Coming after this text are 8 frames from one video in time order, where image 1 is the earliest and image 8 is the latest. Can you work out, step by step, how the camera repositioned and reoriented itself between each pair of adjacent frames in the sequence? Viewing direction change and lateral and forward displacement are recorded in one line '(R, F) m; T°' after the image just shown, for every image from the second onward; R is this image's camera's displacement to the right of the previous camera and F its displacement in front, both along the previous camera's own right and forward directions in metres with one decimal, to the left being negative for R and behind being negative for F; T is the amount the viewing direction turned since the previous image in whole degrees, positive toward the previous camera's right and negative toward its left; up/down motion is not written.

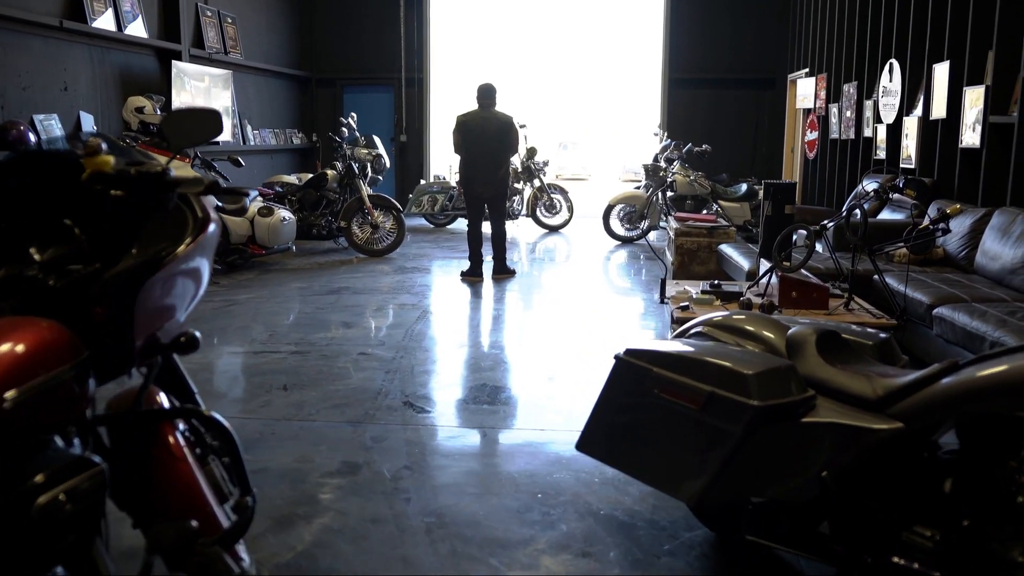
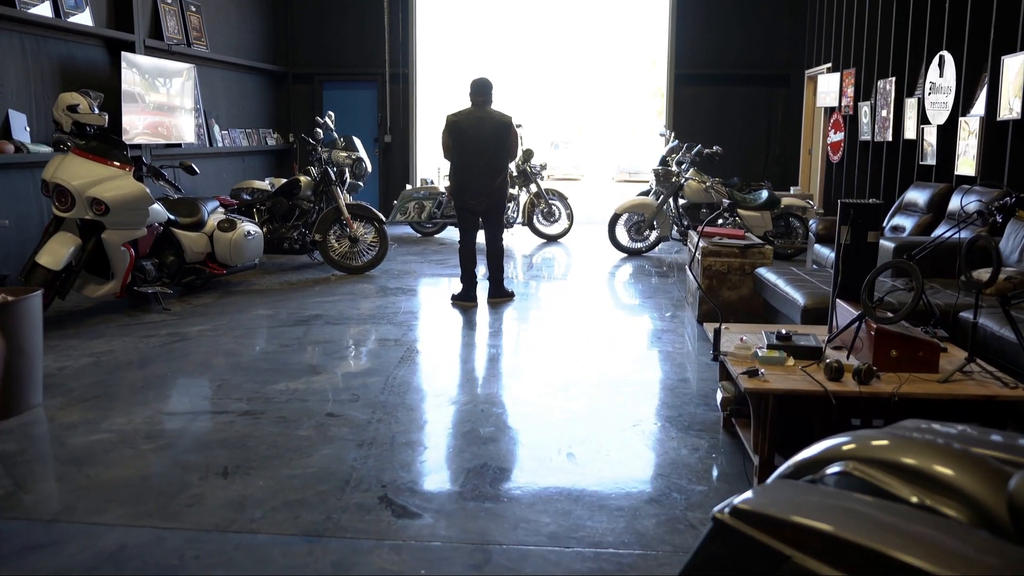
(-0.1, +0.8) m; +1°
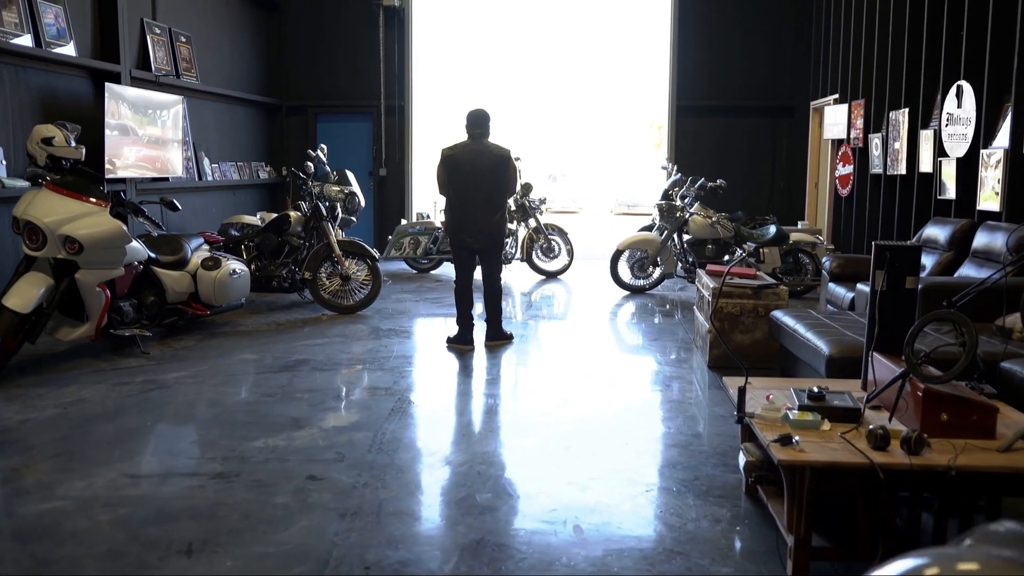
(0.0, +0.3) m; 0°
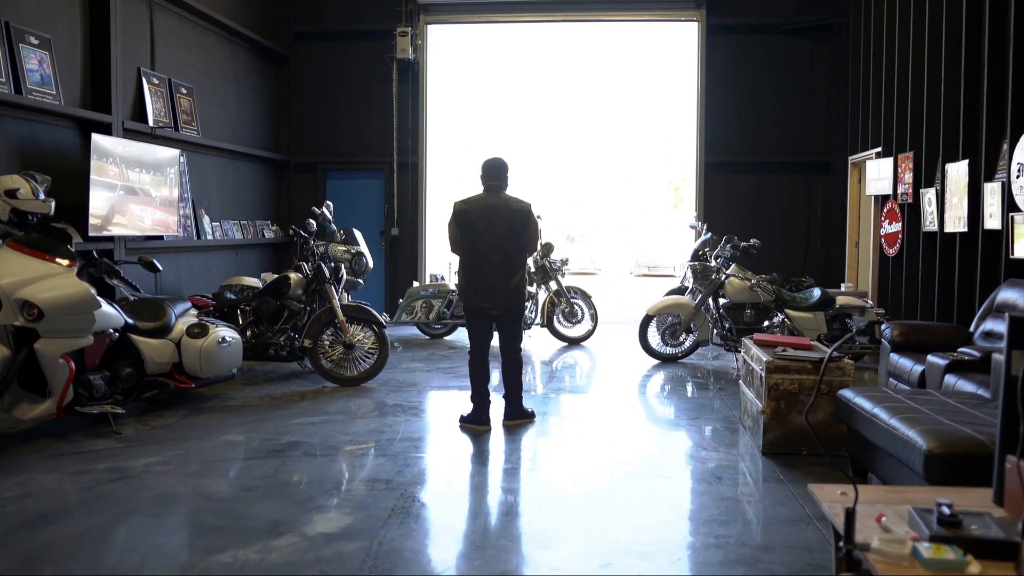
(0.0, +0.5) m; -1°
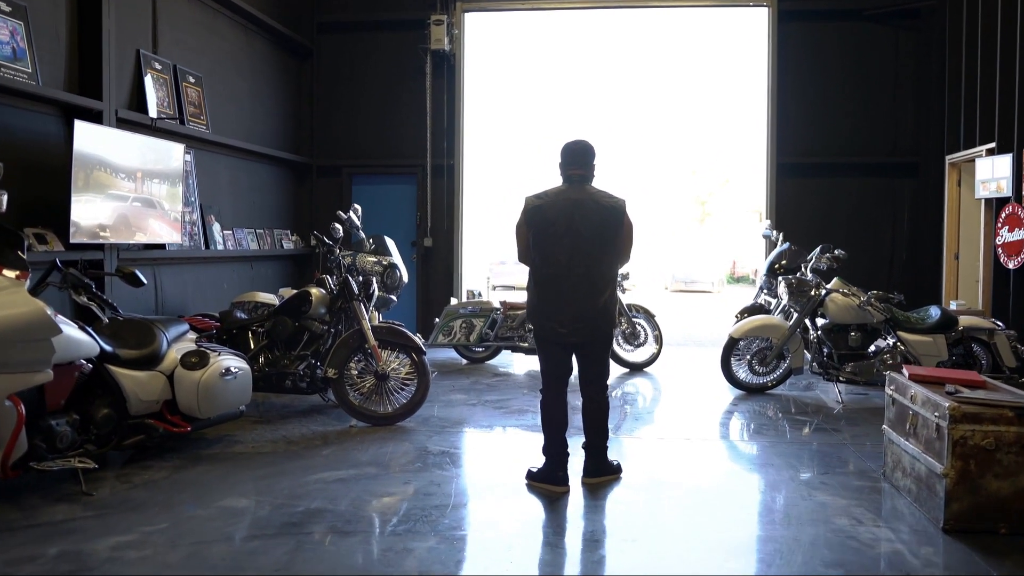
(-0.2, +0.9) m; -1°
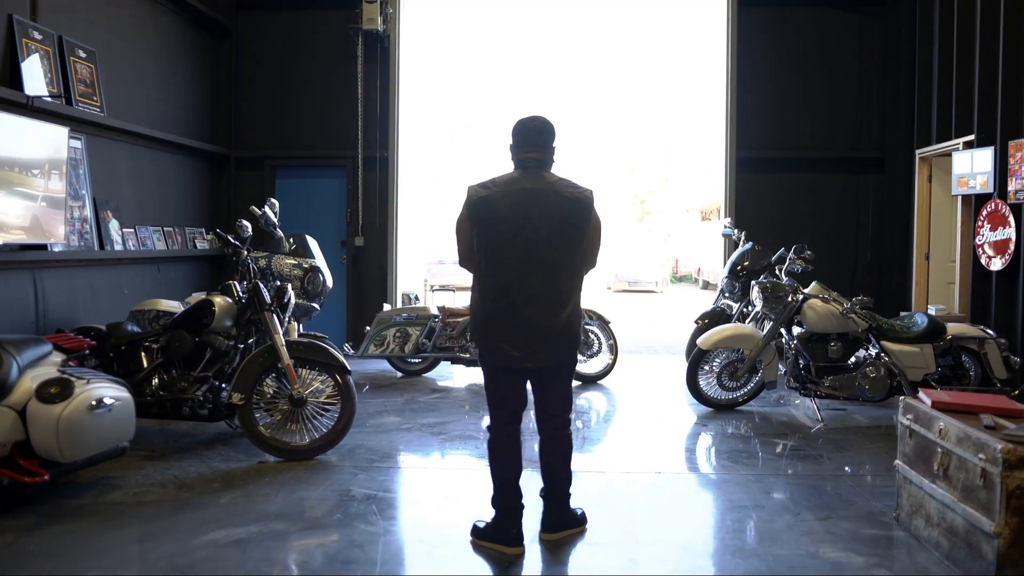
(0.0, +0.6) m; +4°
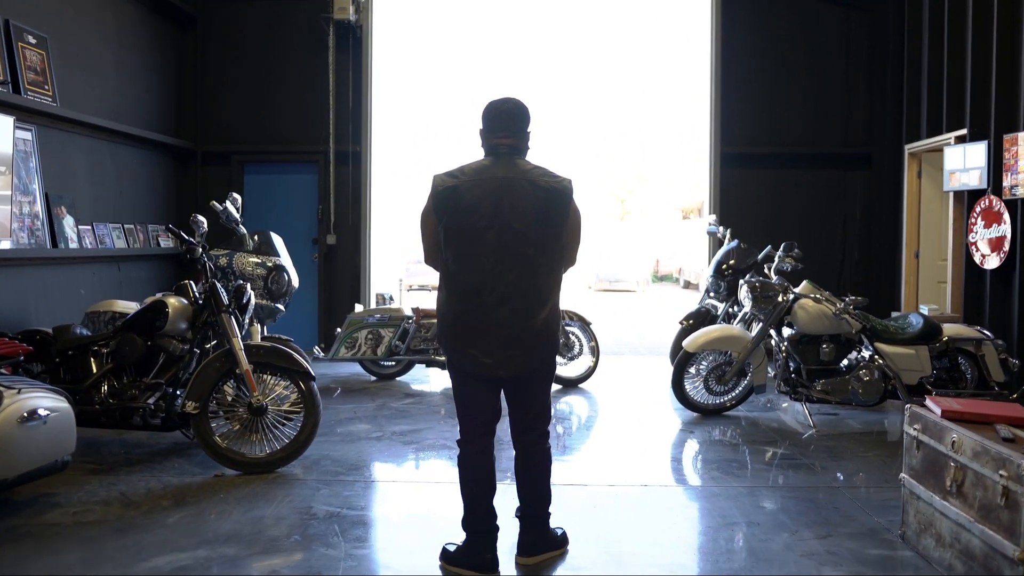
(0.0, +0.2) m; +1°
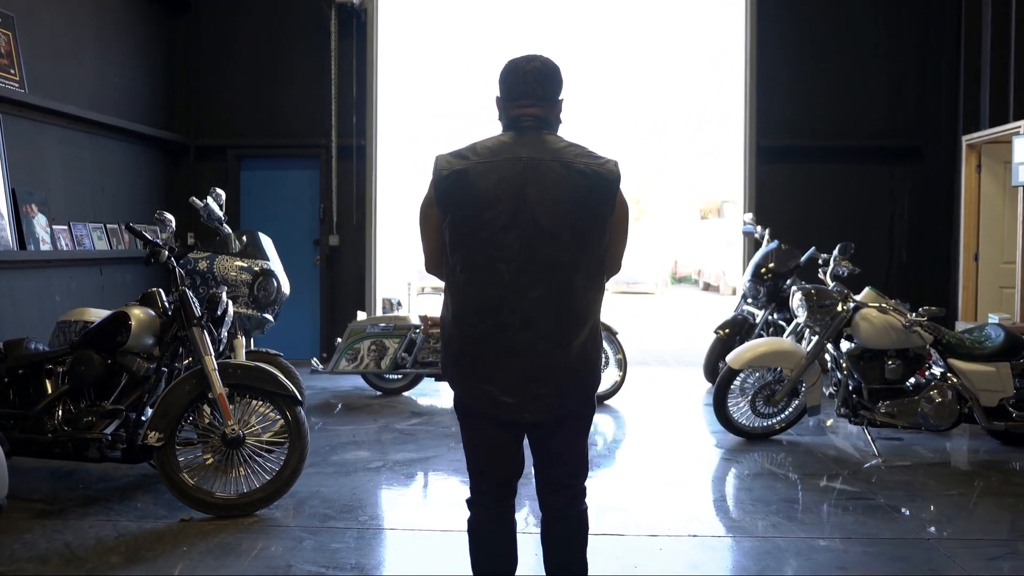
(0.0, +0.5) m; -1°
